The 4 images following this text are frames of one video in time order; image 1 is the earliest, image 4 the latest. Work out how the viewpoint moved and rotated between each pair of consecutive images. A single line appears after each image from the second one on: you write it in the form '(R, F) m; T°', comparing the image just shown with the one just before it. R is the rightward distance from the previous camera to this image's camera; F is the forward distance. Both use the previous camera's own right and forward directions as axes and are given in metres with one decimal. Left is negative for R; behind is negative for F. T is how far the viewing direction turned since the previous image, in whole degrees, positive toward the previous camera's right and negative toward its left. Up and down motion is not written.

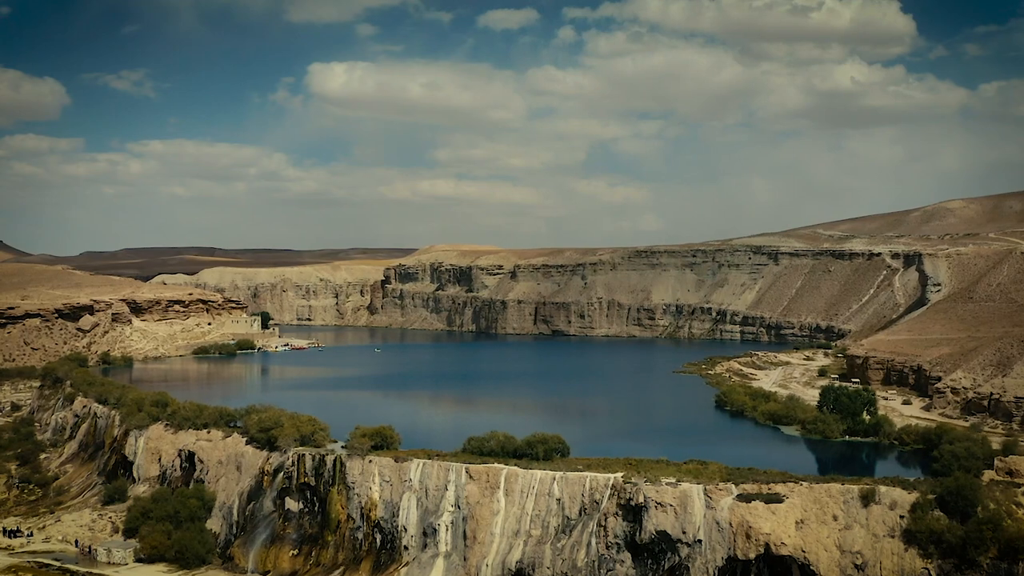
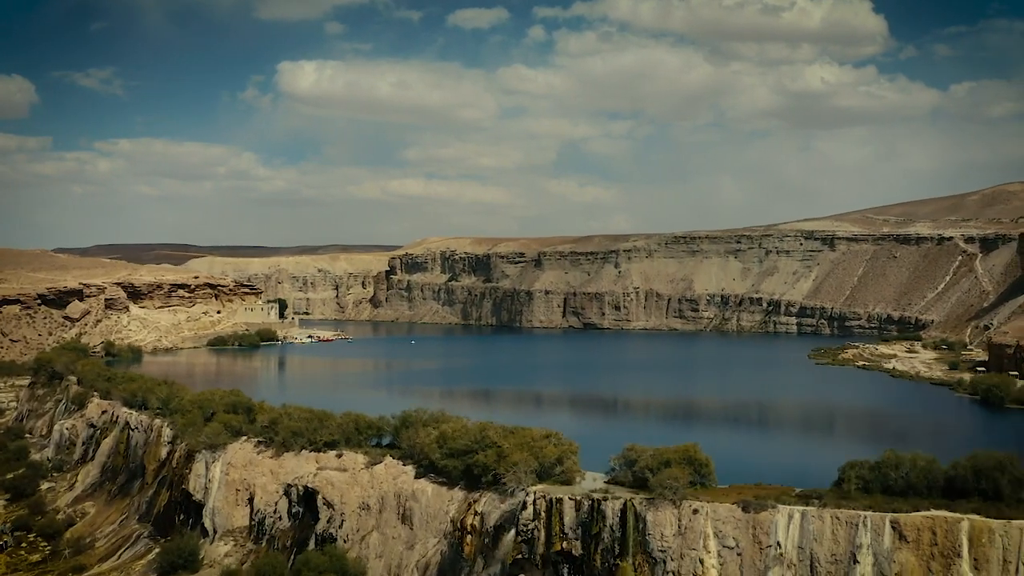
(-5.0, +8.9) m; +2°
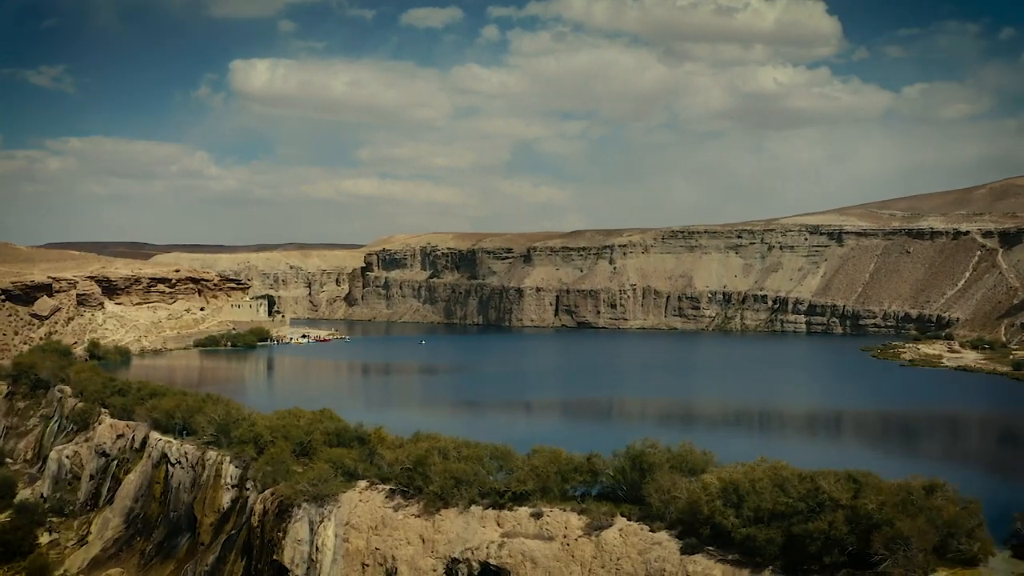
(-3.0, +4.7) m; +3°
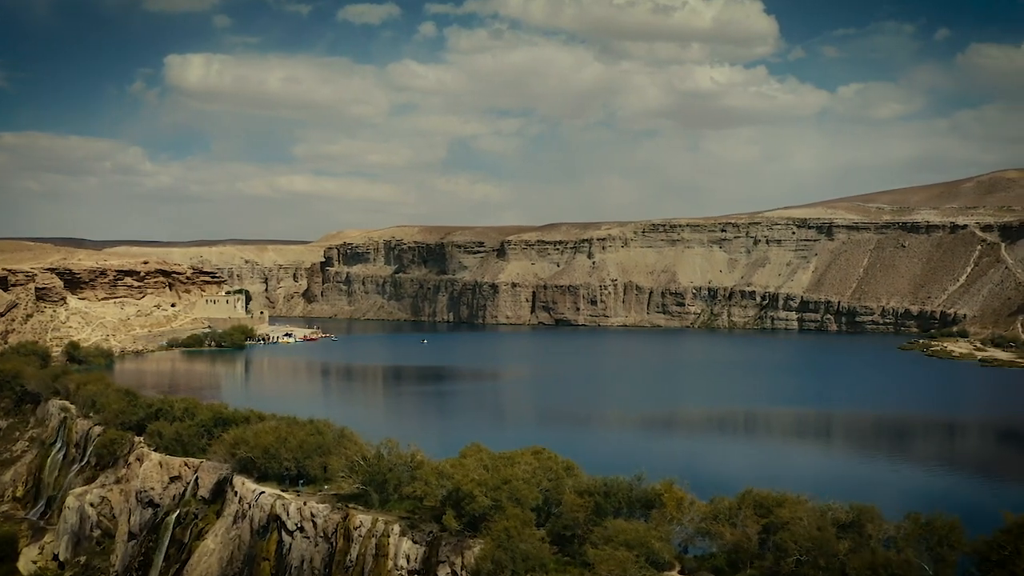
(-3.0, +4.1) m; +3°
